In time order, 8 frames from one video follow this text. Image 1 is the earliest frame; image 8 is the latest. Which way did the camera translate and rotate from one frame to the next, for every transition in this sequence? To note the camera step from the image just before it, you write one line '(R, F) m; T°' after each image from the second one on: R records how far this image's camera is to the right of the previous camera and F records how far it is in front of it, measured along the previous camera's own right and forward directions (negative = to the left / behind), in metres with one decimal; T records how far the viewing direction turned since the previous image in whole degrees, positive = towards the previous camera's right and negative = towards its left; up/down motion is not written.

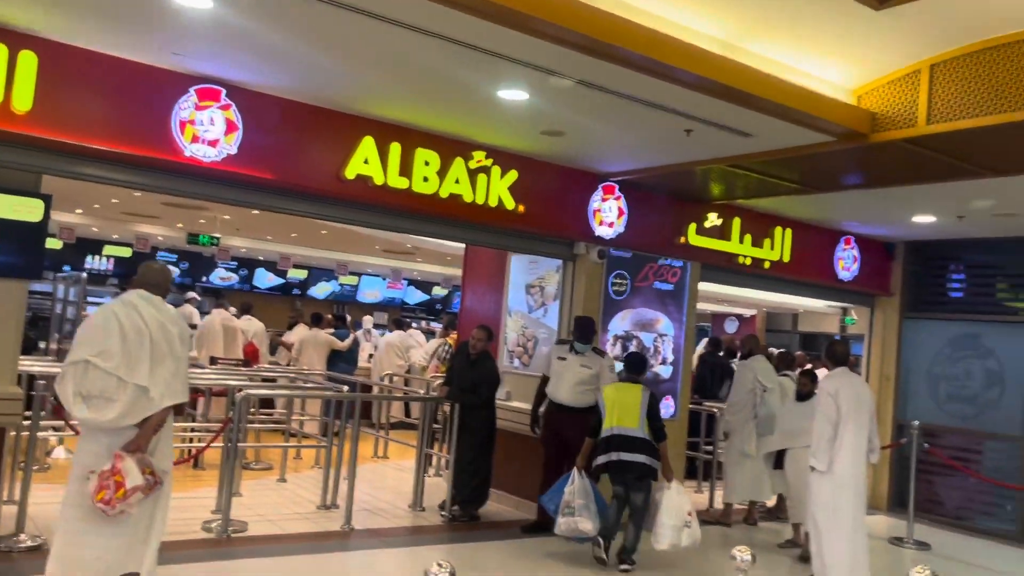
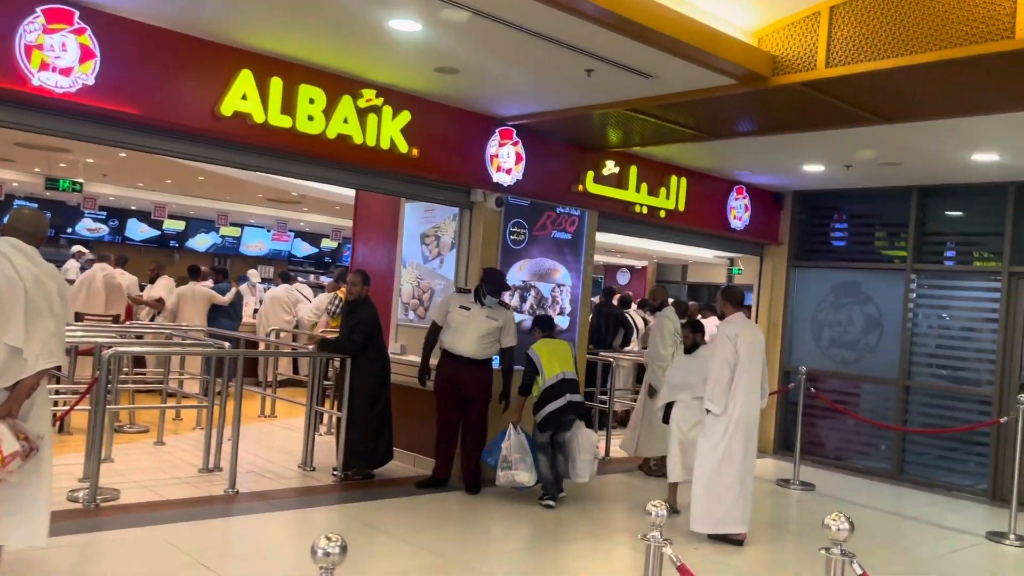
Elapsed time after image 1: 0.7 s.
(+0.1, +0.2) m; +7°
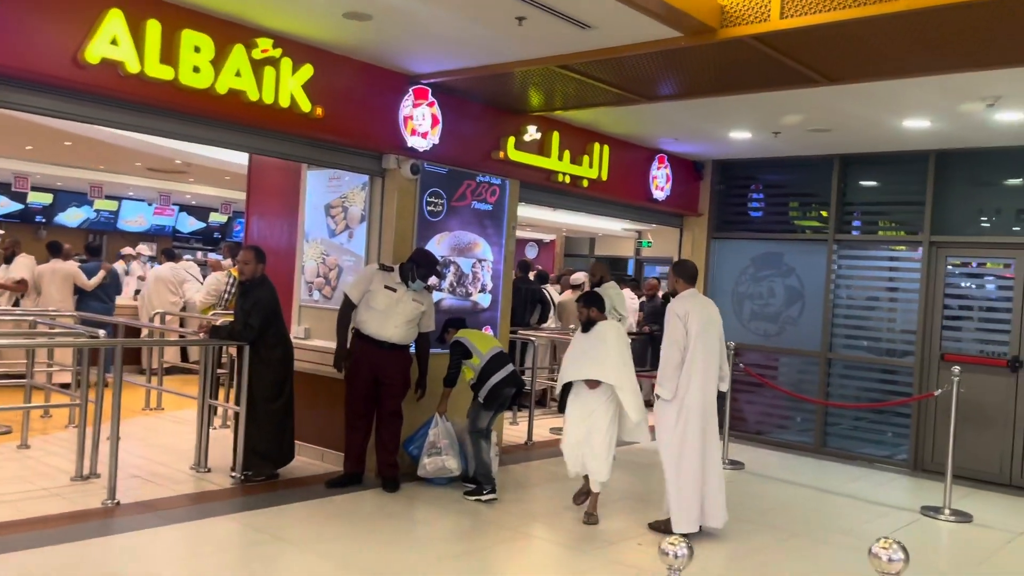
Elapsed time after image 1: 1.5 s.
(-0.1, +0.5) m; +7°
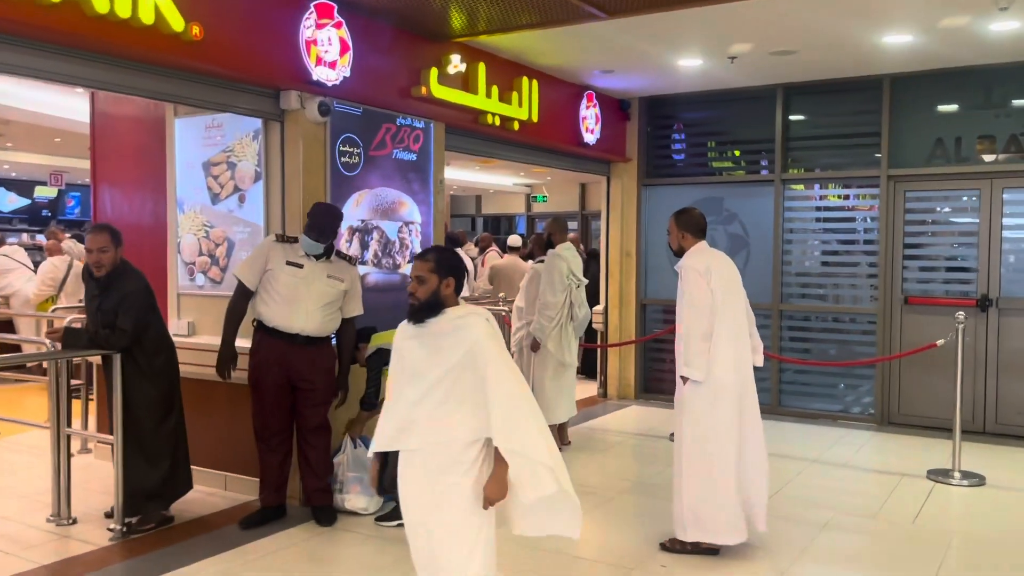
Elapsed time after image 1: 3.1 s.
(-0.5, +1.1) m; +10°
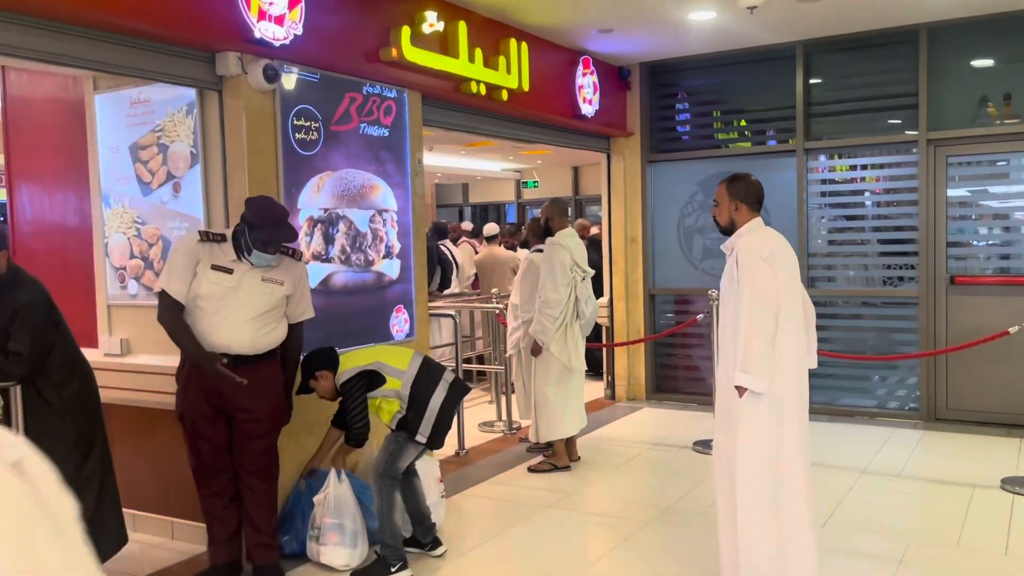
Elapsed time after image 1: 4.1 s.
(0.0, +0.8) m; +1°
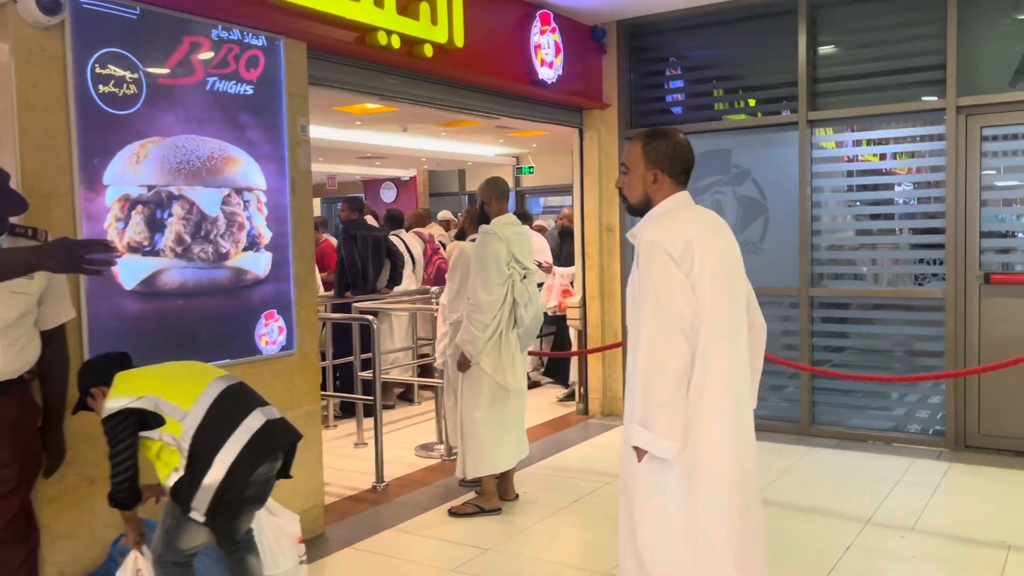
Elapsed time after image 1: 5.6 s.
(+0.5, +0.9) m; -2°
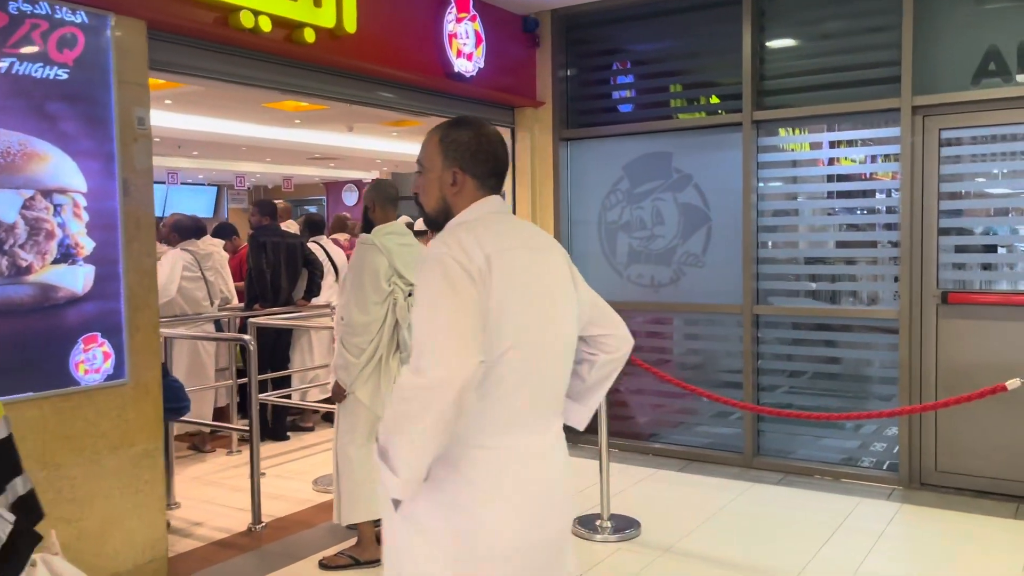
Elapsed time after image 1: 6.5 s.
(+0.5, +0.5) m; 0°
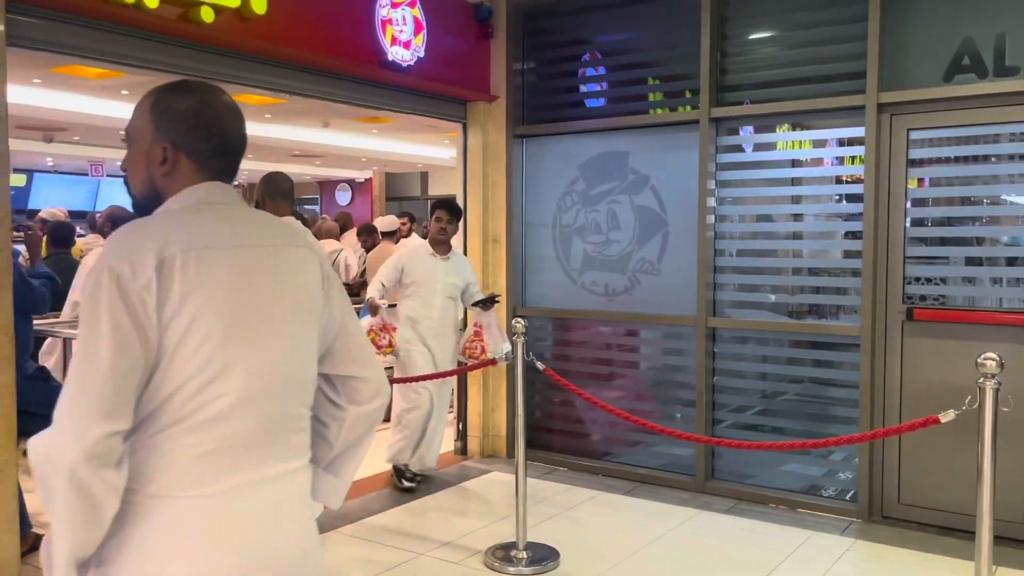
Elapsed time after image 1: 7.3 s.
(+0.5, +0.3) m; -2°
